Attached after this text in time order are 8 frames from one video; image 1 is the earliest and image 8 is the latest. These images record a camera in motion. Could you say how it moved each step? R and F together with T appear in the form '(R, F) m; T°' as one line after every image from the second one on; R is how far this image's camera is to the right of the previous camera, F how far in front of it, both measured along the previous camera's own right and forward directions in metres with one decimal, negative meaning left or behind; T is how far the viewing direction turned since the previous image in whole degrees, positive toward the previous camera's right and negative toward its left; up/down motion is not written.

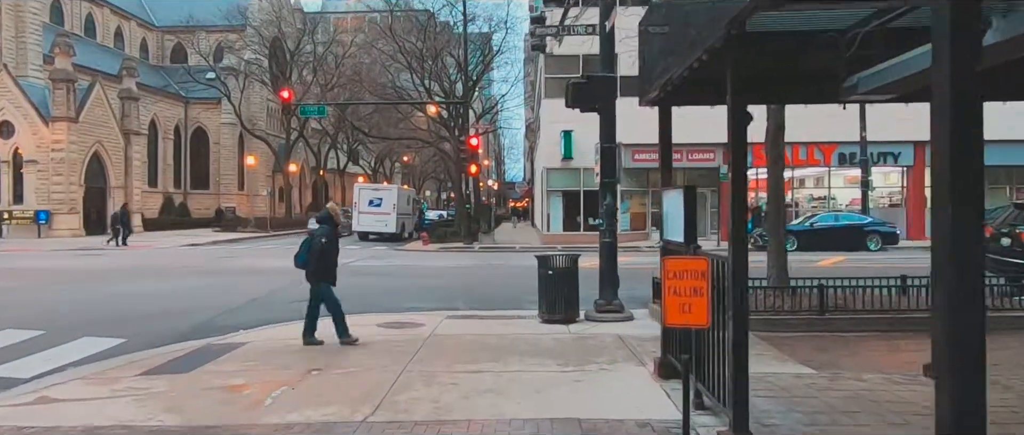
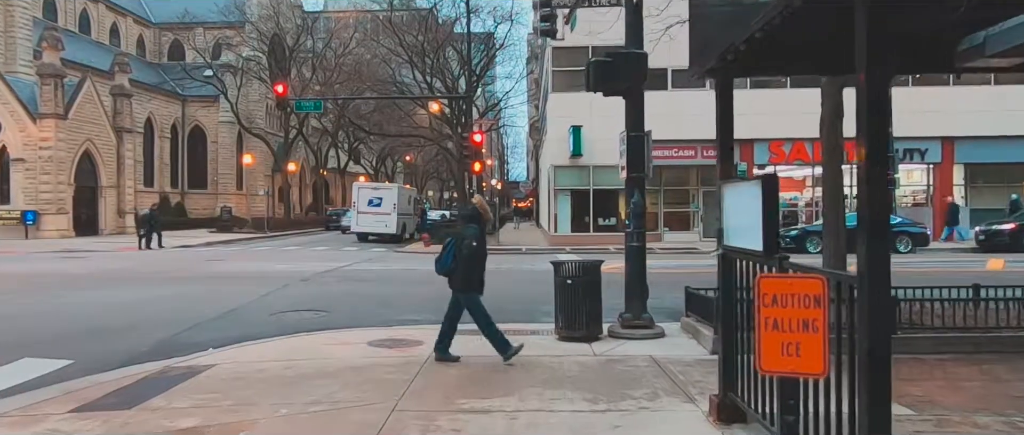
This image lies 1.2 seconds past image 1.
(-0.1, +1.5) m; 0°
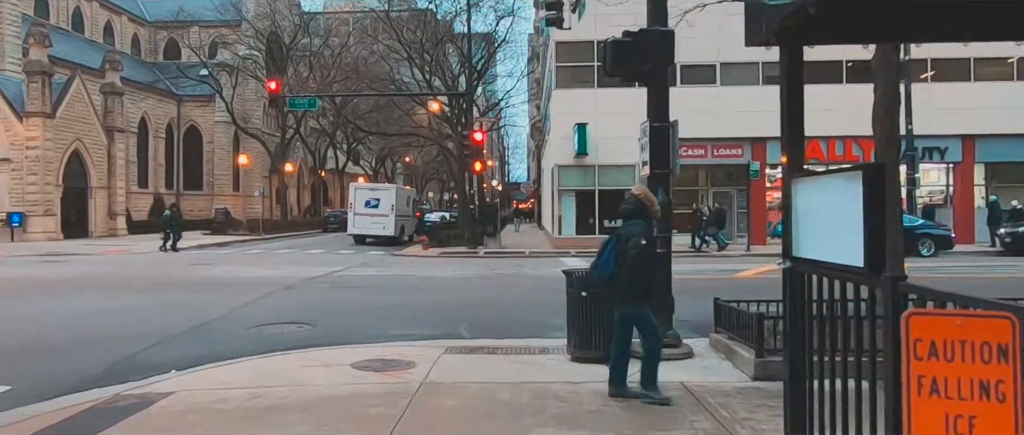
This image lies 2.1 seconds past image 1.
(-0.1, +1.2) m; 0°
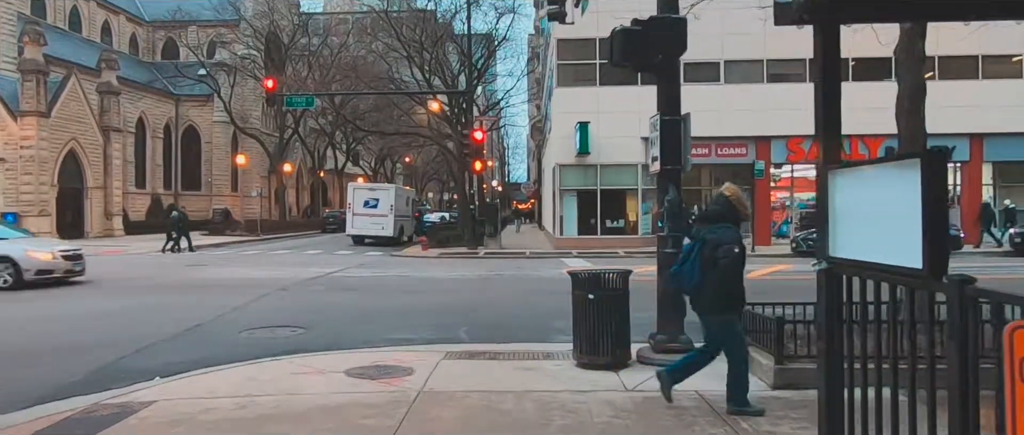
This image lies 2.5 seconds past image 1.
(0.0, +0.4) m; 0°
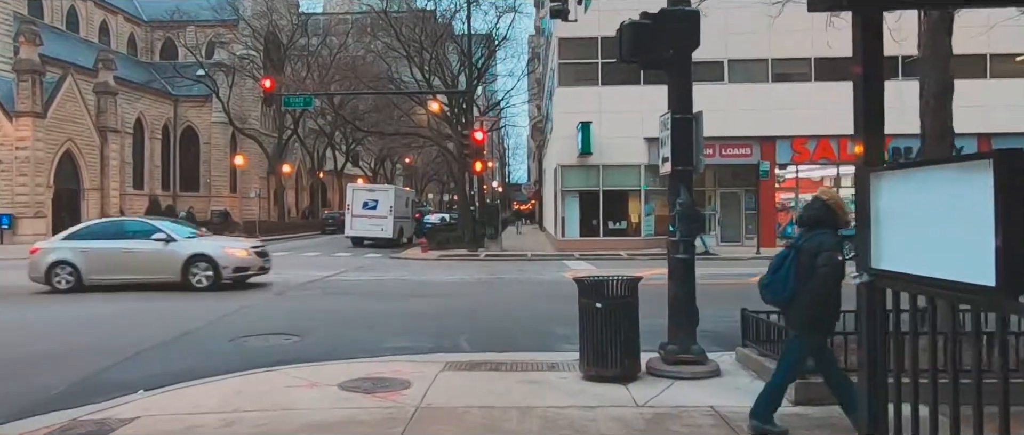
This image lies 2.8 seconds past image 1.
(0.0, +0.4) m; 0°
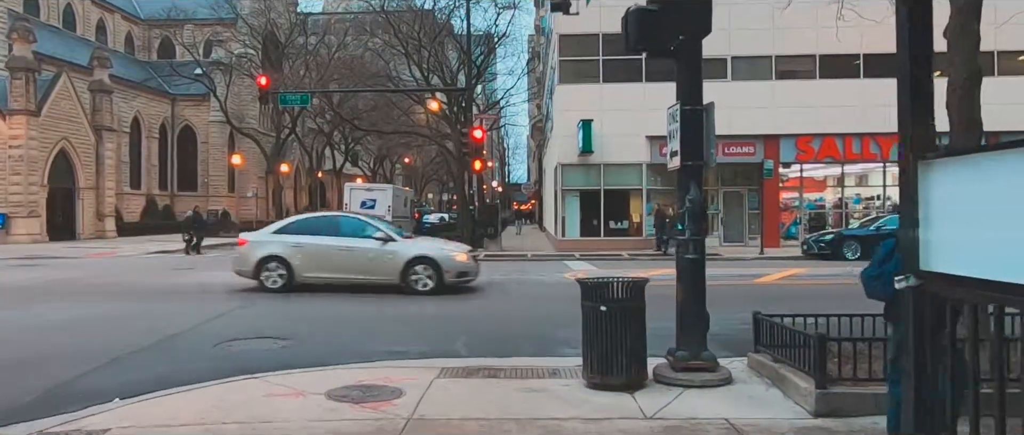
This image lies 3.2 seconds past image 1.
(0.0, +0.4) m; 0°
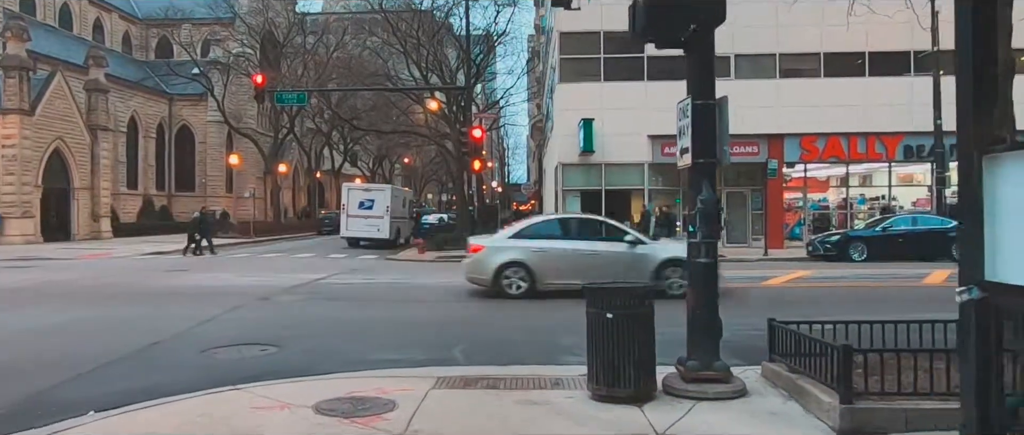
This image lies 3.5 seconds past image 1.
(0.0, +0.4) m; 0°
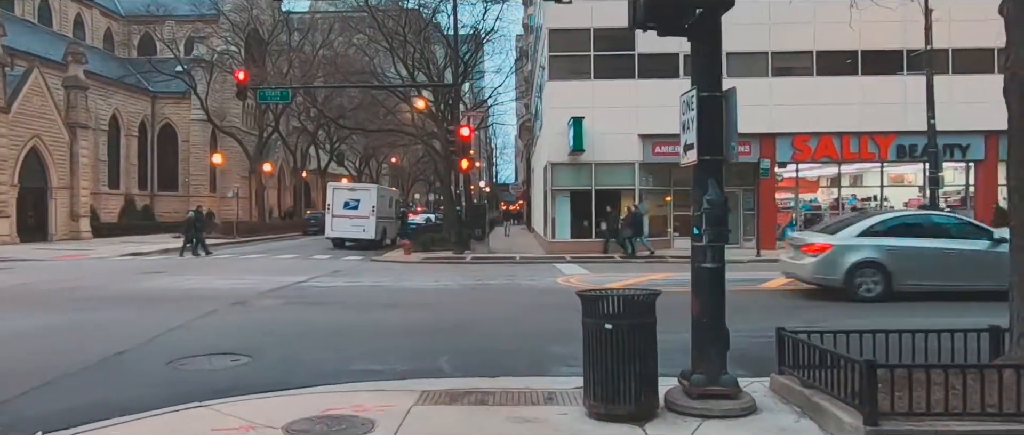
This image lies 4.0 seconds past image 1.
(0.0, +0.5) m; +1°
